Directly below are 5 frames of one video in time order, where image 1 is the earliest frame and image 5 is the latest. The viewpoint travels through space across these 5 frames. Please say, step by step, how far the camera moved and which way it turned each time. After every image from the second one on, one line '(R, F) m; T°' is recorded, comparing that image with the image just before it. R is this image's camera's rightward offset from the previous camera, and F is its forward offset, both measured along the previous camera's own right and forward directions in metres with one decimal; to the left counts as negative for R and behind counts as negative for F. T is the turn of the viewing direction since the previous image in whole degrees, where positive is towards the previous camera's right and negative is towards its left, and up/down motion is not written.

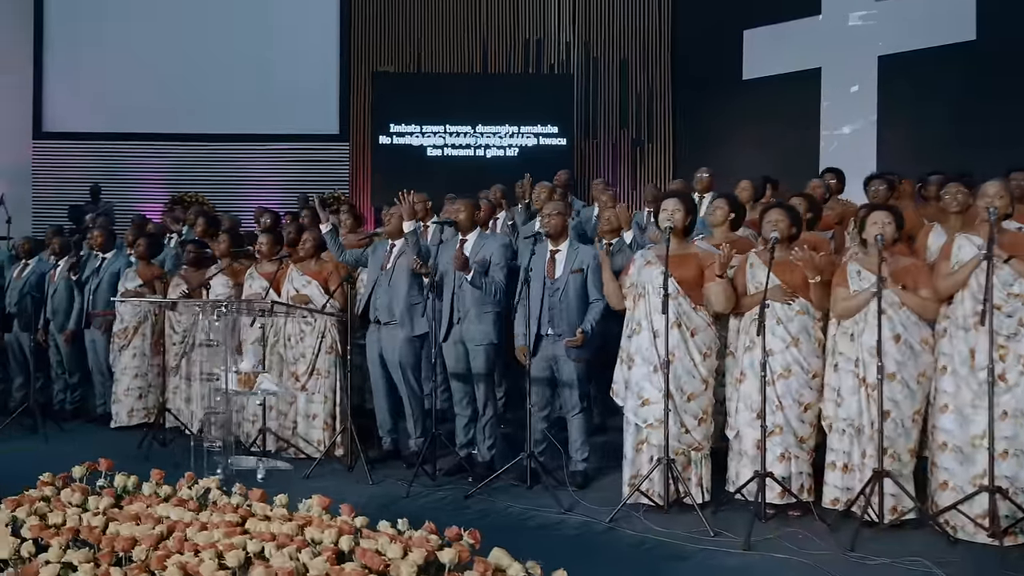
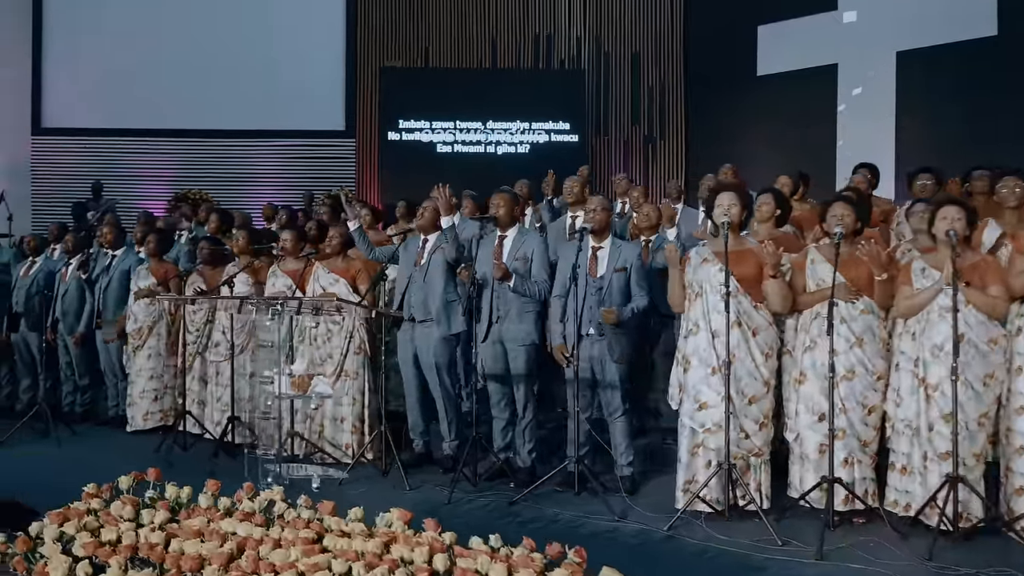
(-0.4, +0.2) m; +1°
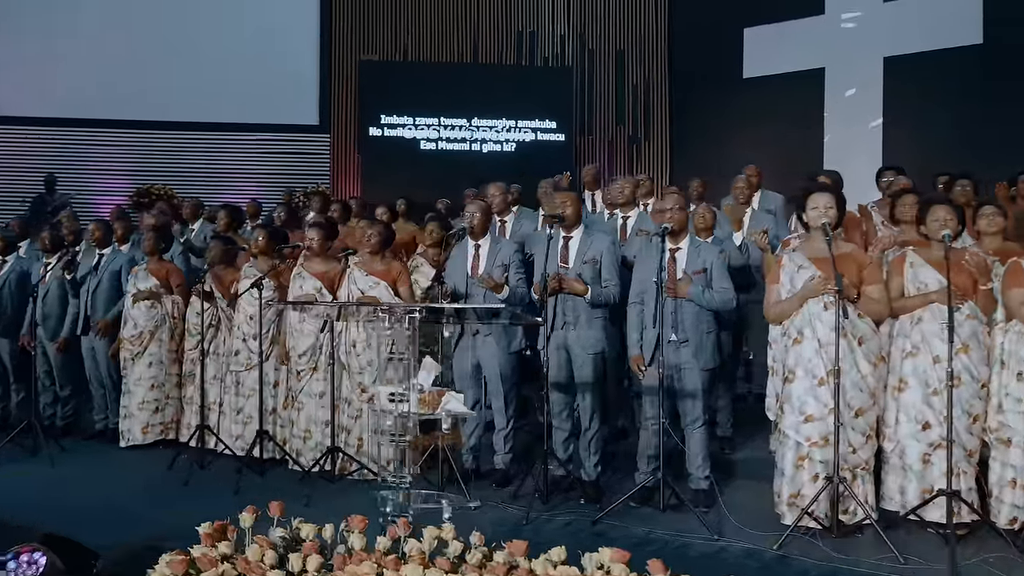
(-1.0, +0.4) m; +5°
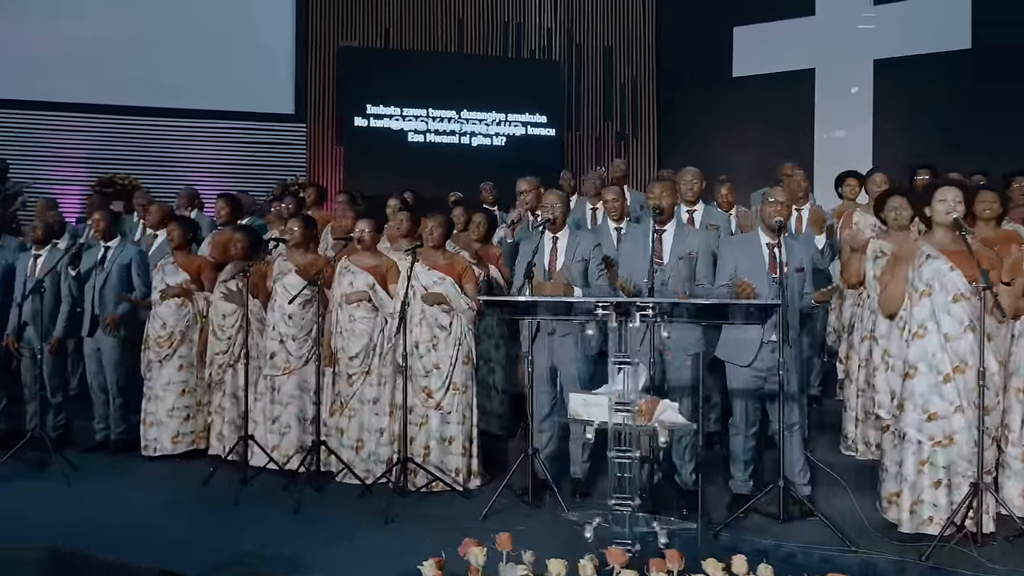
(-1.1, +0.5) m; +5°
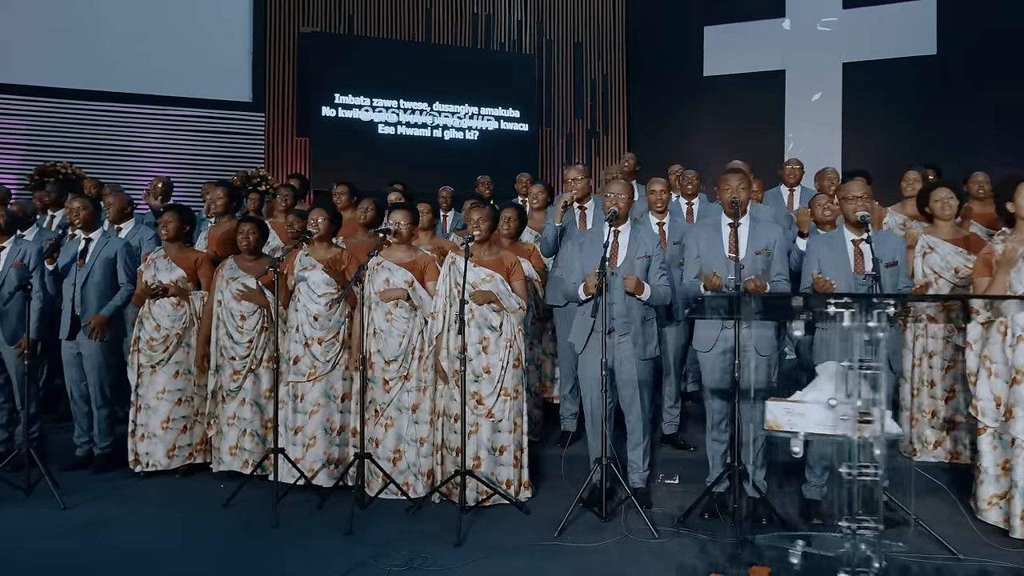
(-1.0, +0.4) m; +6°
